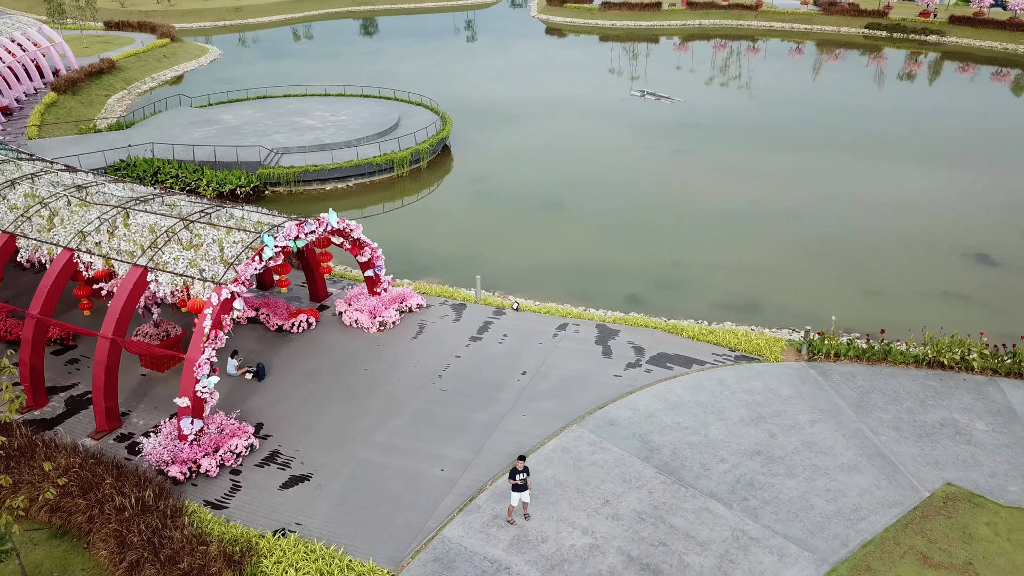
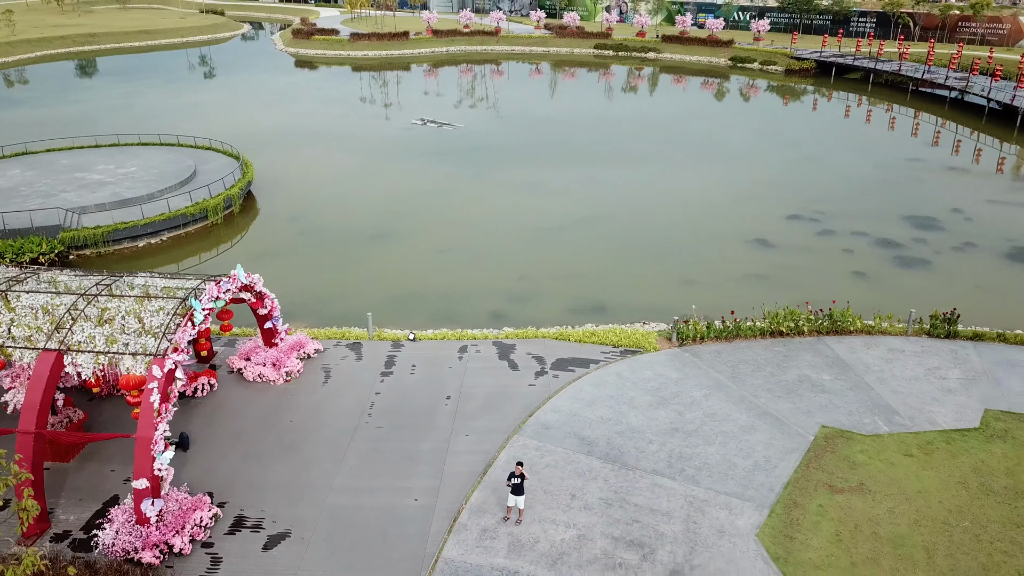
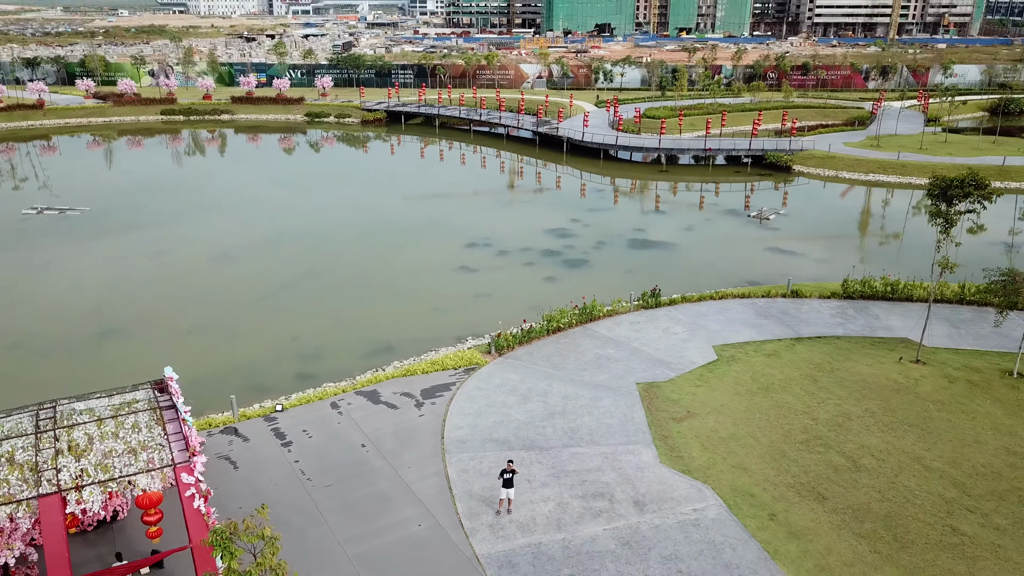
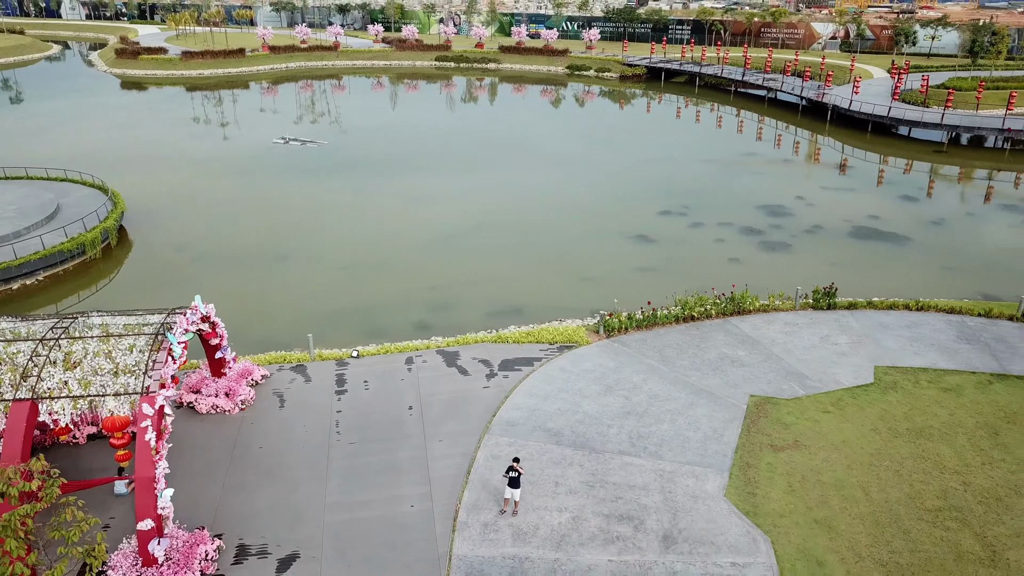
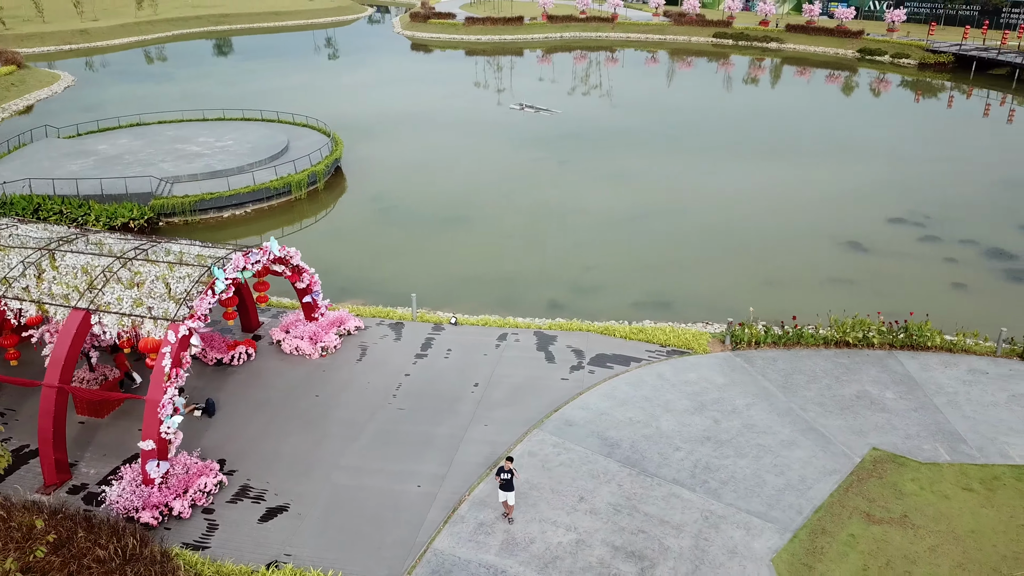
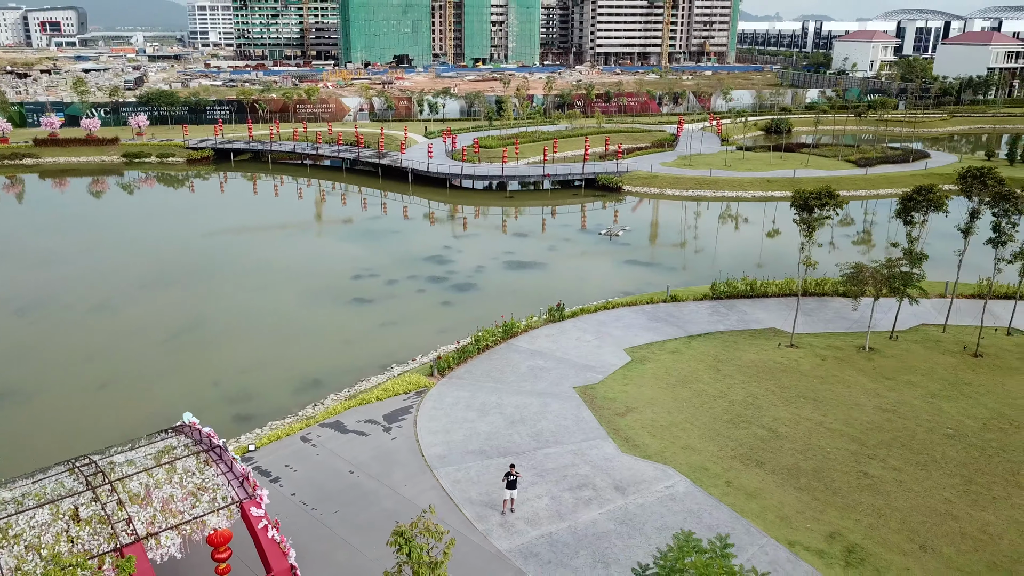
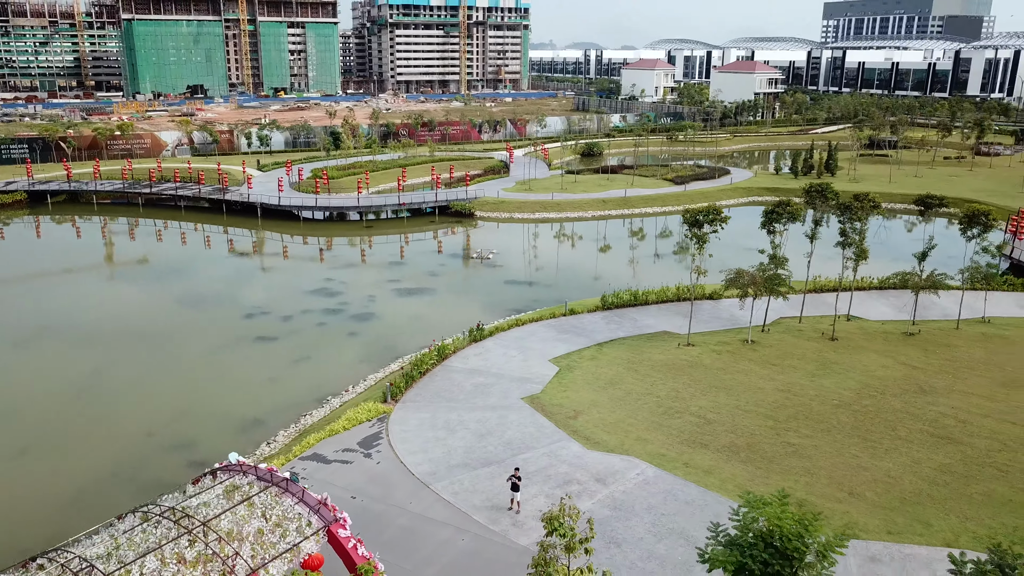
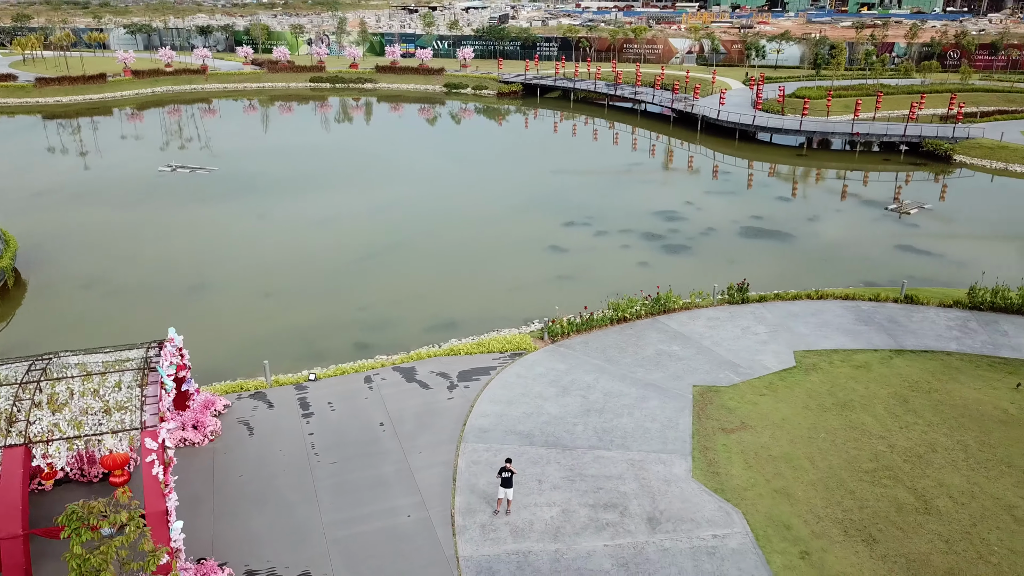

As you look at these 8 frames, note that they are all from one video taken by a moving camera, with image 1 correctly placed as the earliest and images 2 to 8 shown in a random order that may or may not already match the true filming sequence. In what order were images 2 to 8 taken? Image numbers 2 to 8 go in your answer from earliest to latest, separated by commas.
5, 2, 4, 8, 3, 6, 7
